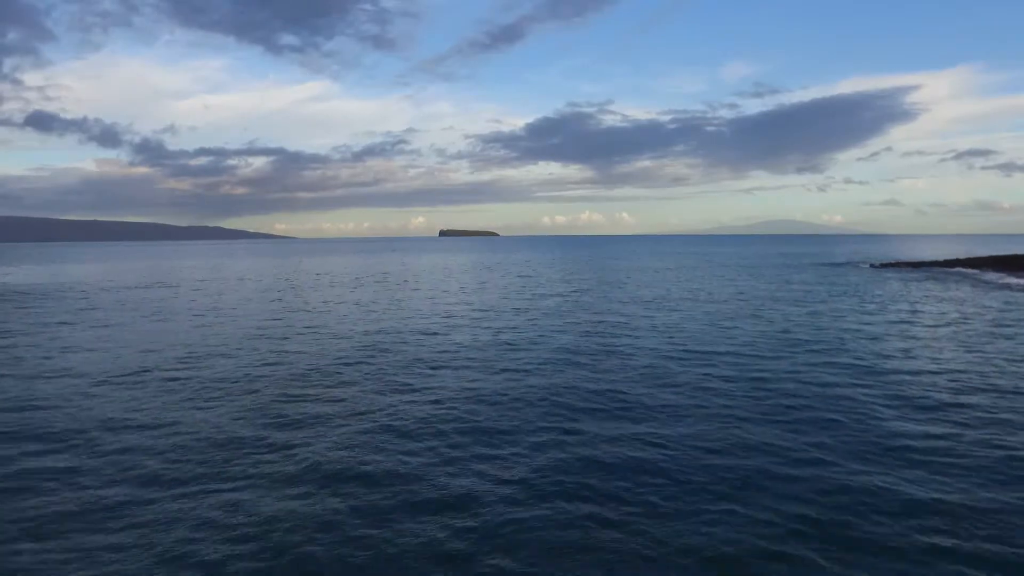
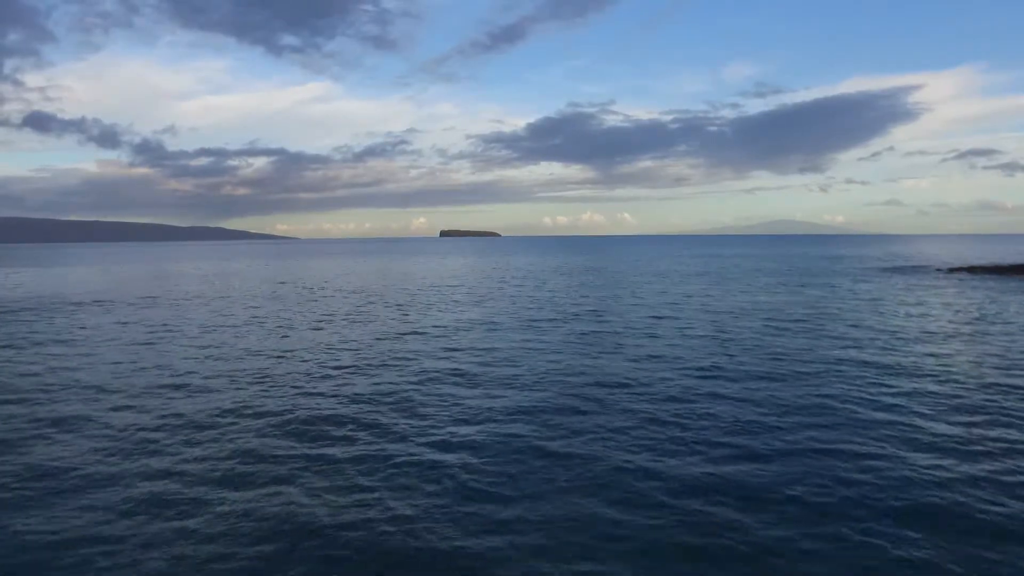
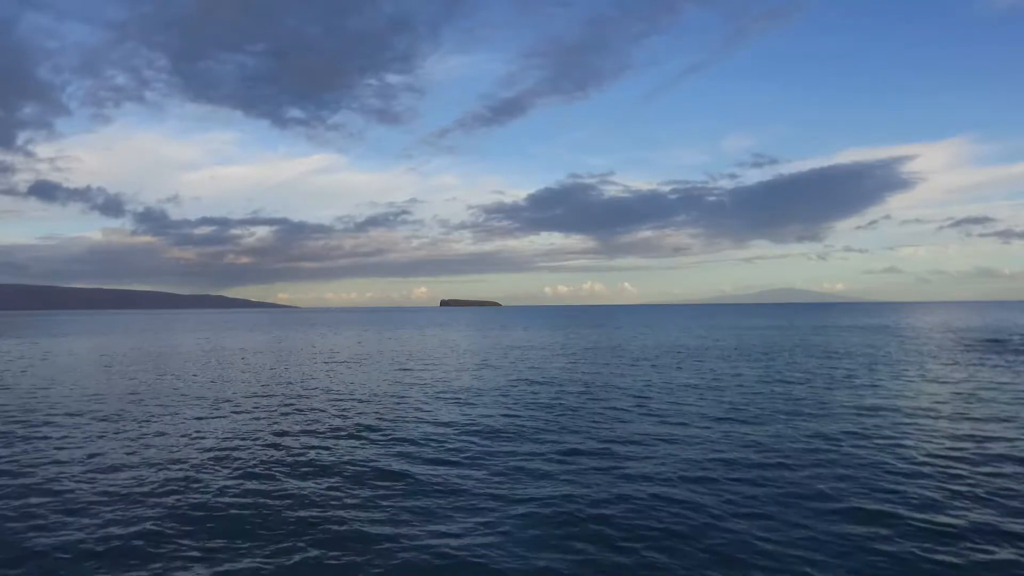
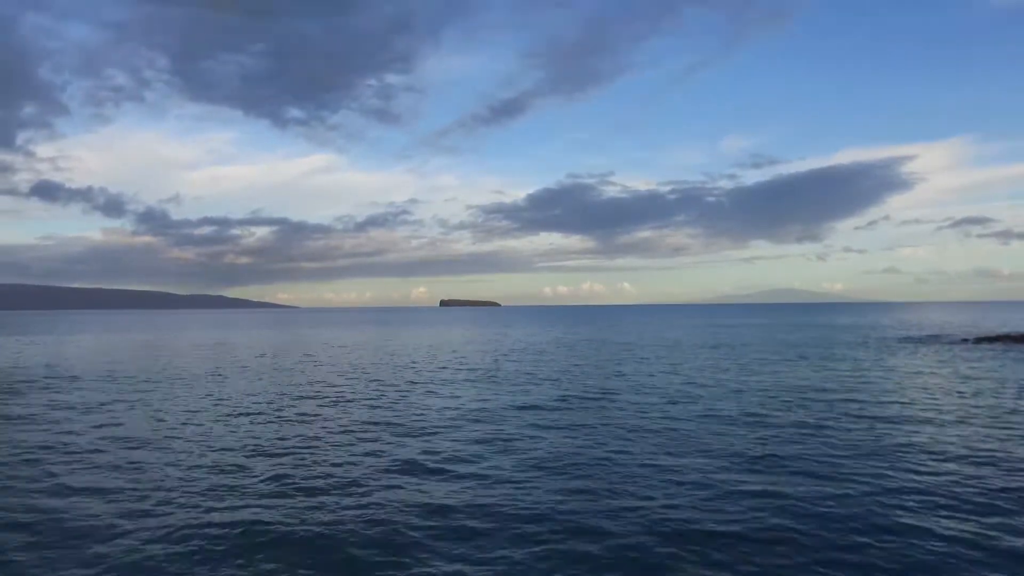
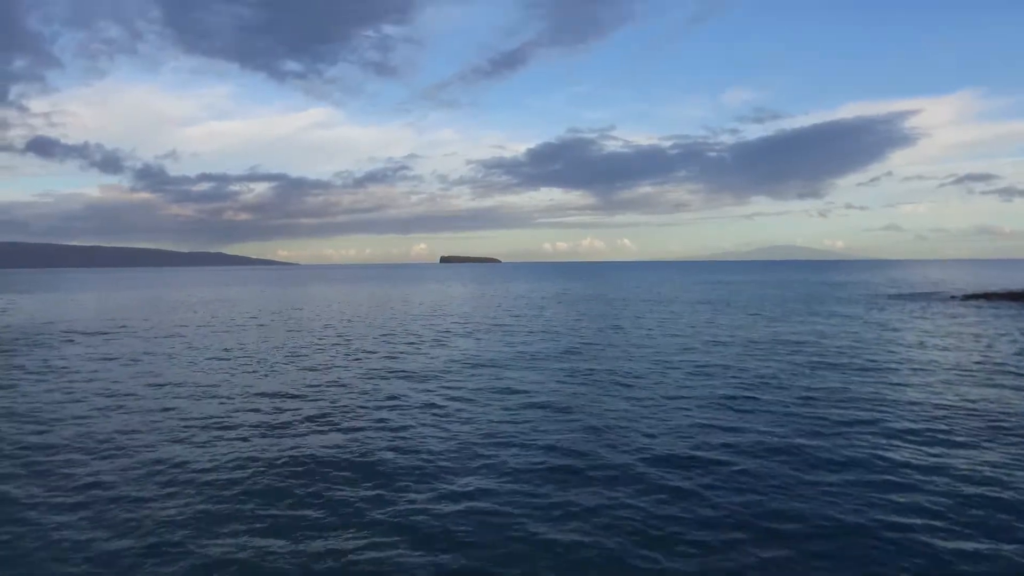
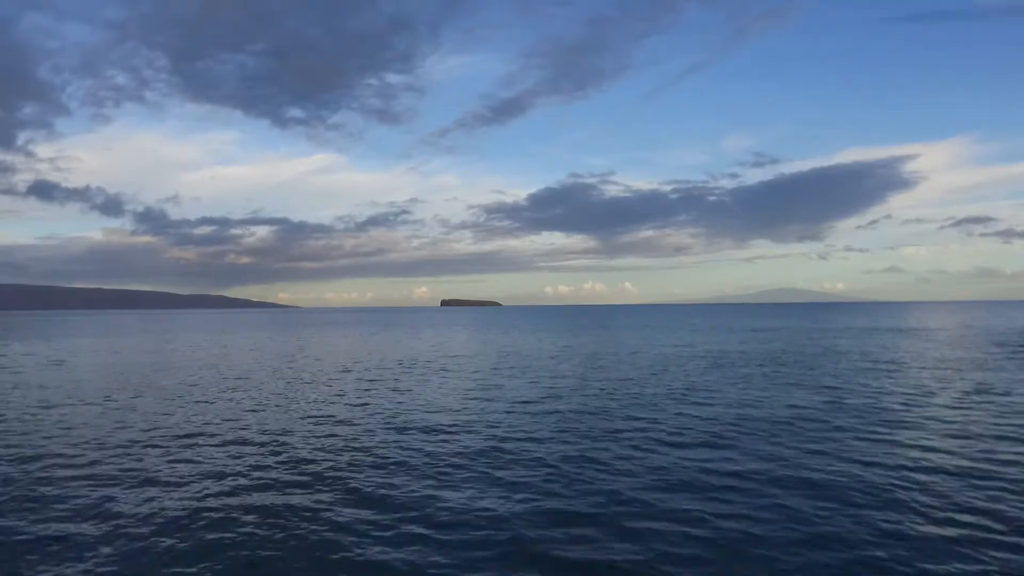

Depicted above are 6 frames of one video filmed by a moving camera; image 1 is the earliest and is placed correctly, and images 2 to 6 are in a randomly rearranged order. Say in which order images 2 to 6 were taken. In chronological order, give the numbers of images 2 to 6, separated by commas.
2, 5, 4, 3, 6
